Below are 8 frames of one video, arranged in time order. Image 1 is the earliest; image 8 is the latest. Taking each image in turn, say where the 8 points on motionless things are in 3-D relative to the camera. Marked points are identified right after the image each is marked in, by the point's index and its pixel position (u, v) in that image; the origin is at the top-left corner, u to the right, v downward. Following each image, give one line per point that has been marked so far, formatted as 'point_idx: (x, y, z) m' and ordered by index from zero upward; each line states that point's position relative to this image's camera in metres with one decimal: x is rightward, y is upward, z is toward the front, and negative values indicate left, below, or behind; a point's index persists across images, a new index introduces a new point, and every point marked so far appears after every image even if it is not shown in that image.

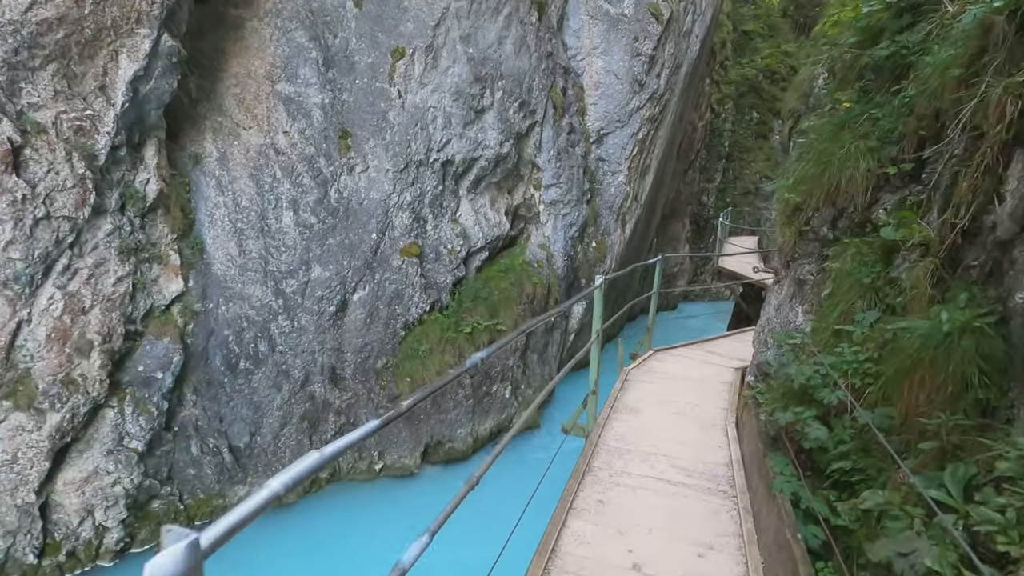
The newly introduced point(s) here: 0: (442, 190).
0: (-1.1, +1.5, +8.4) m
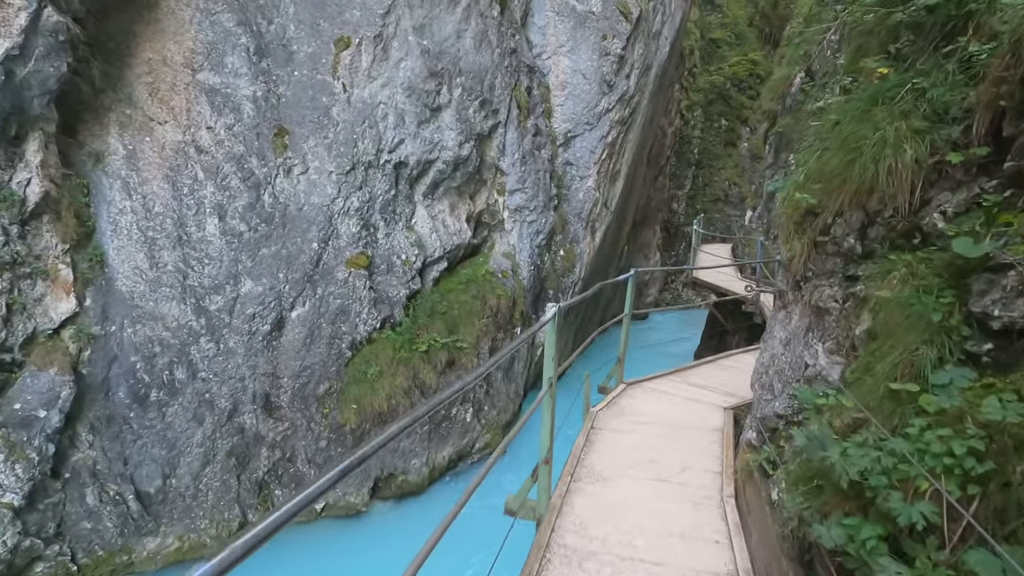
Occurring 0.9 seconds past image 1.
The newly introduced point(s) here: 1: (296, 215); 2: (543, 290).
0: (-1.7, +1.3, +7.7) m
1: (-2.7, +0.9, +6.6) m
2: (+0.6, 0.0, +10.3) m
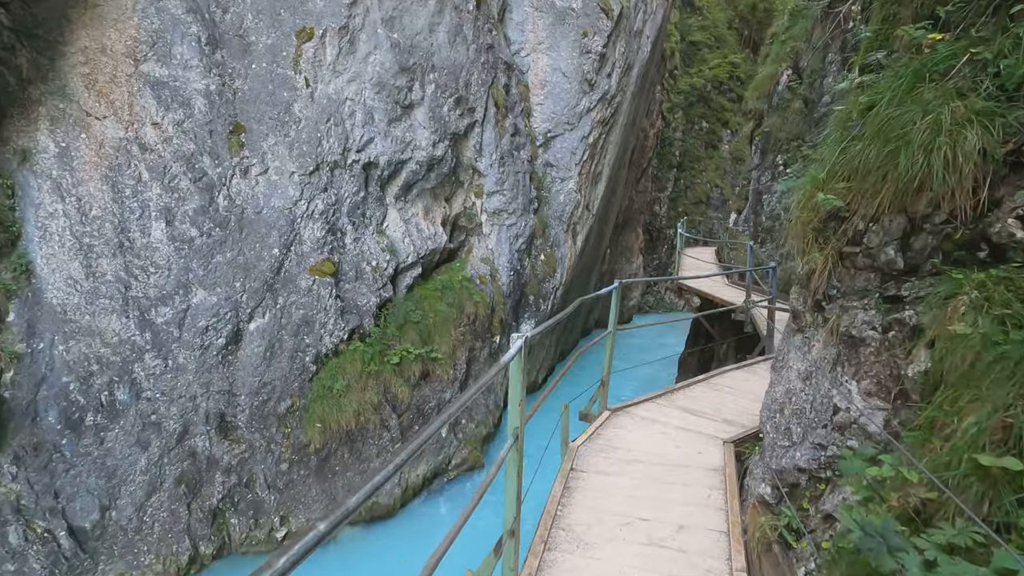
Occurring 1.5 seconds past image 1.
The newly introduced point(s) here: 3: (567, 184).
0: (-2.0, +1.2, +7.2) m
1: (-3.0, +0.8, +6.2) m
2: (+0.2, -0.1, +9.9) m
3: (+1.1, +2.0, +10.3) m
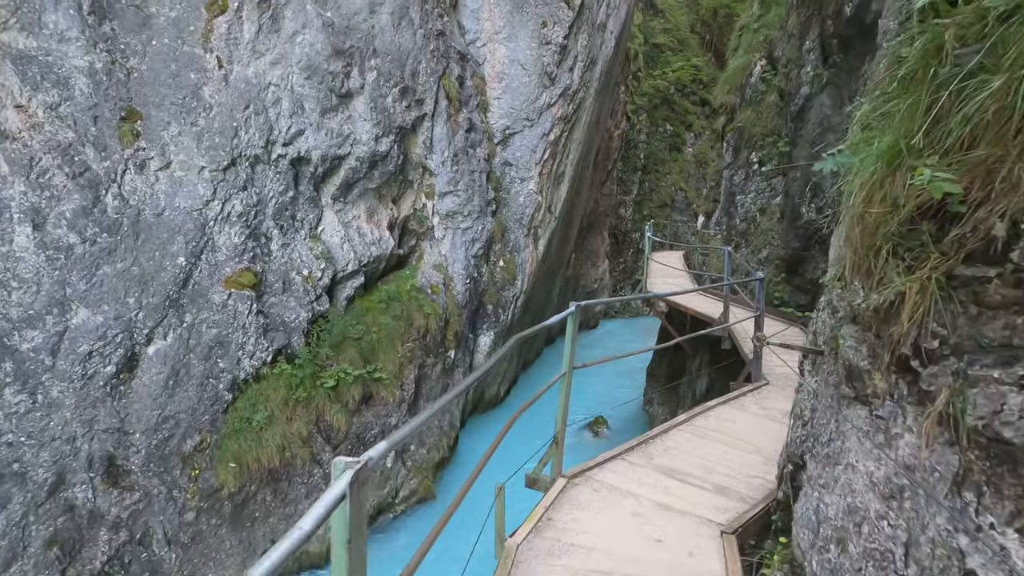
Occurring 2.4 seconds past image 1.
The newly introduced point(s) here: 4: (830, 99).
0: (-2.6, +1.1, +6.3) m
1: (-3.5, +0.6, +5.2) m
2: (-0.5, -0.3, +9.1) m
3: (+0.3, +1.9, +9.6) m
4: (+3.3, +2.0, +5.5) m
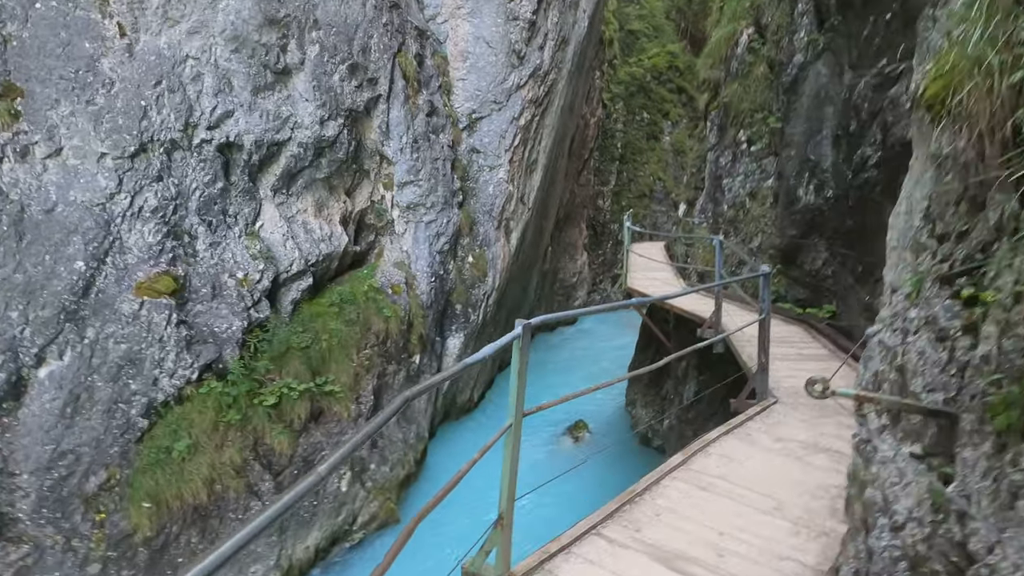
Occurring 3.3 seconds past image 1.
0: (-3.0, +1.0, +5.5) m
1: (-3.8, +0.6, +4.4) m
2: (-1.0, -0.3, +8.4) m
3: (-0.3, +1.9, +8.9) m
4: (+2.9, +2.0, +4.9) m
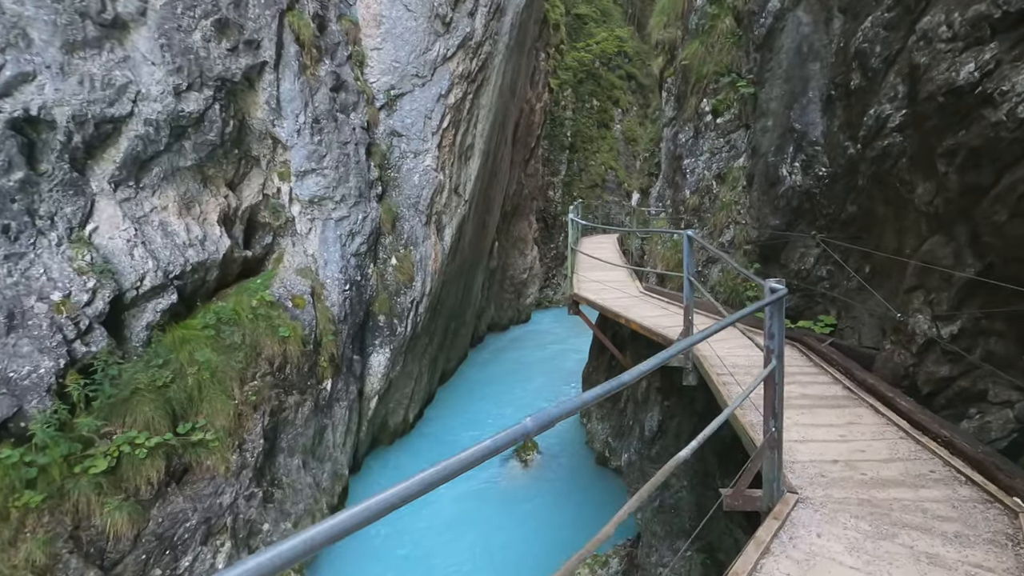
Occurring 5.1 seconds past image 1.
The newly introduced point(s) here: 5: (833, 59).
0: (-3.7, +0.8, +4.0) m
1: (-4.4, +0.3, +2.8) m
2: (-1.9, -0.4, +7.1) m
3: (-1.3, +1.8, +7.6) m
4: (+2.2, +2.0, +3.9) m
5: (+2.3, +1.6, +3.8) m
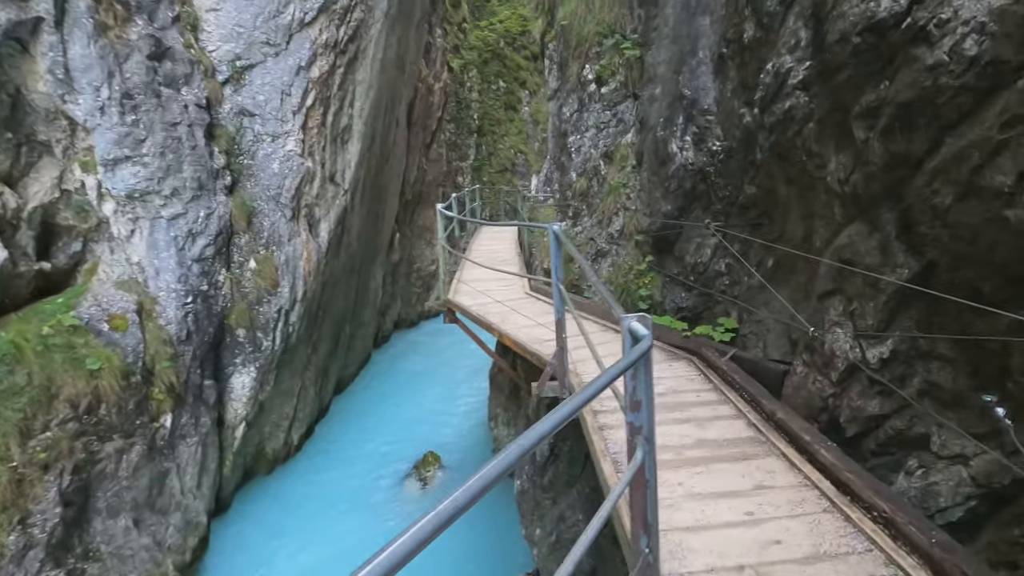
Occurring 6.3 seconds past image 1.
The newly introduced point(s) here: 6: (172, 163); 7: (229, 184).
0: (-4.6, +0.5, +2.6) m
1: (-5.2, 0.0, +1.4) m
2: (-3.2, -0.5, +5.9) m
3: (-2.8, +1.7, +6.5) m
4: (+1.1, +2.0, +3.3) m
5: (+1.3, +1.7, +3.2) m
6: (-3.5, +1.3, +5.4) m
7: (-3.2, +1.2, +6.0) m
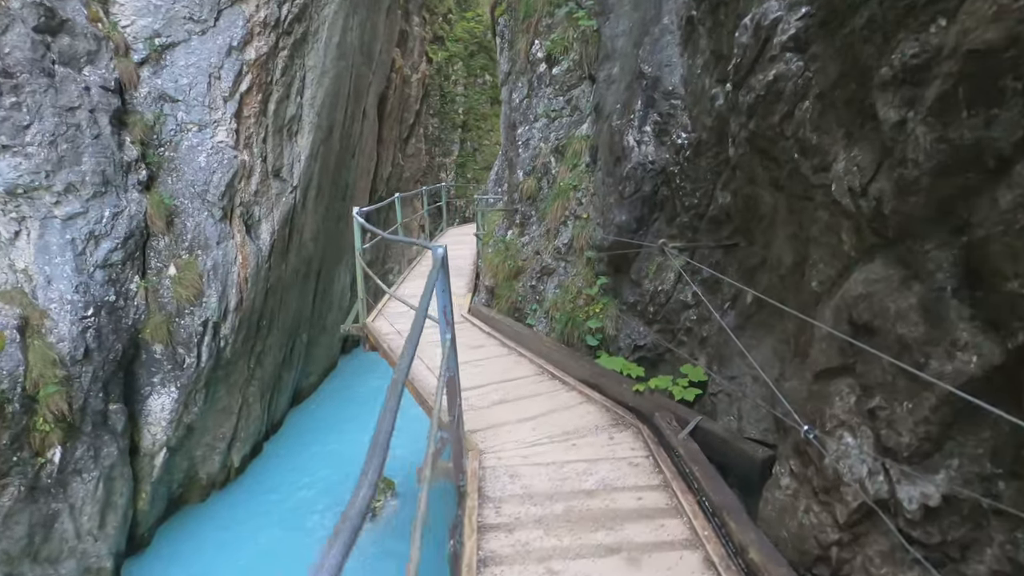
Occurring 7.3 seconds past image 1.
0: (-5.0, +0.4, +1.9) m
1: (-5.6, -0.1, +0.6) m
2: (-3.7, -0.6, +5.2) m
3: (-3.2, +1.6, +5.7) m
4: (+0.7, +1.9, +2.6) m
5: (+0.9, +1.5, +2.5) m
6: (-3.9, +1.2, +4.7) m
7: (-3.7, +1.1, +5.3) m
